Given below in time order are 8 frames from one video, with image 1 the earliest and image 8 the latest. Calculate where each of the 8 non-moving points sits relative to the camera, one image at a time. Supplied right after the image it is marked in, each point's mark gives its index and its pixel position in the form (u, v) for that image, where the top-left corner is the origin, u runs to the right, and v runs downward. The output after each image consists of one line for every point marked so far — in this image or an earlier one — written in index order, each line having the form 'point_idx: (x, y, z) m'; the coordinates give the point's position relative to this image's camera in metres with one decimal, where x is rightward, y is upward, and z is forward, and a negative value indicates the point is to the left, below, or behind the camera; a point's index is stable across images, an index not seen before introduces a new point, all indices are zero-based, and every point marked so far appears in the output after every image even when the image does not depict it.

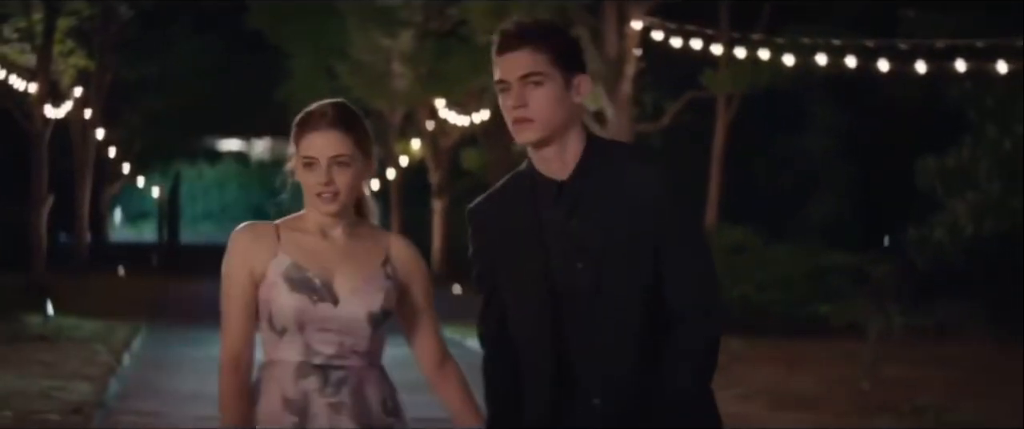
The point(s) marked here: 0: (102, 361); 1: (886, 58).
0: (-2.1, -0.8, +15.7) m
1: (+1.7, +0.7, +14.4) m
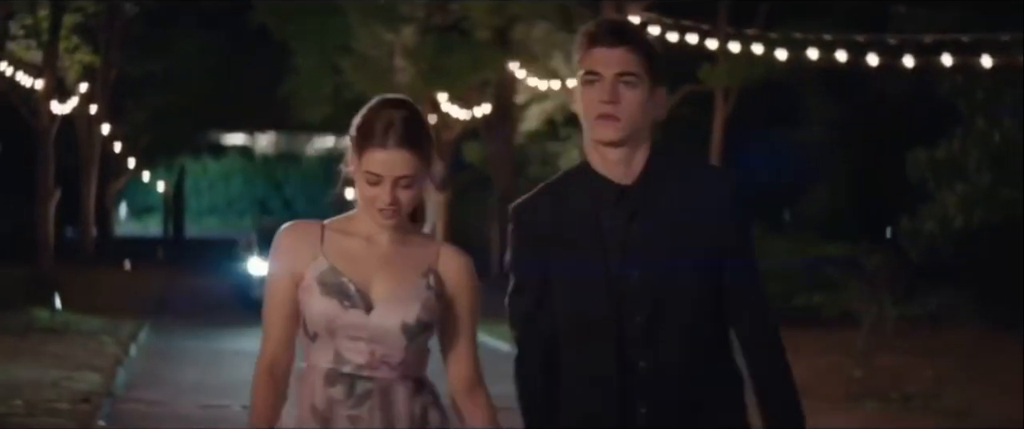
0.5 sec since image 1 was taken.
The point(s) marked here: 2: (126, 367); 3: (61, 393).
0: (-2.1, -0.7, +16.0) m
1: (+1.7, +0.8, +14.7) m
2: (-1.9, -0.7, +15.3) m
3: (-1.7, -0.7, +12.3) m
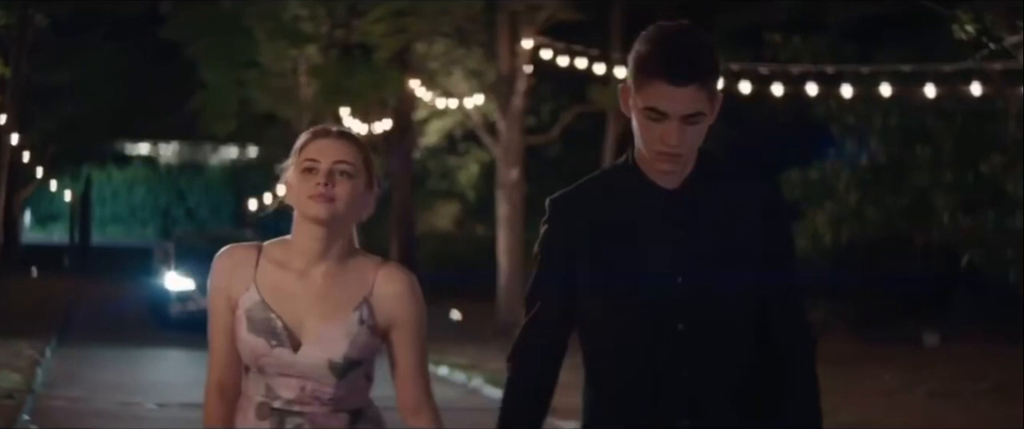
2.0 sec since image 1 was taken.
0: (-2.6, -0.8, +16.9) m
1: (+1.2, +0.7, +15.8) m
2: (-2.4, -0.8, +16.2) m
3: (-2.2, -0.8, +13.3) m
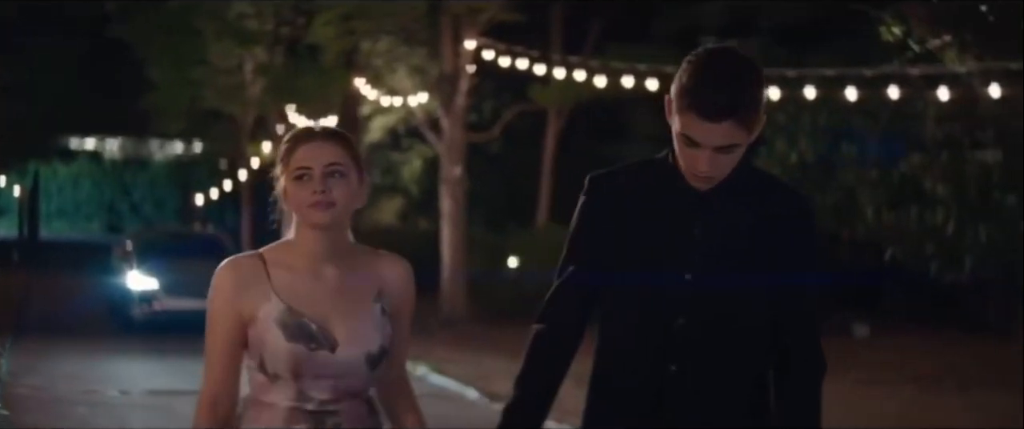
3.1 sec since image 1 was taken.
0: (-2.9, -0.8, +17.6) m
1: (+0.9, +0.7, +16.5) m
2: (-2.7, -0.8, +16.9) m
3: (-2.5, -0.7, +13.9) m
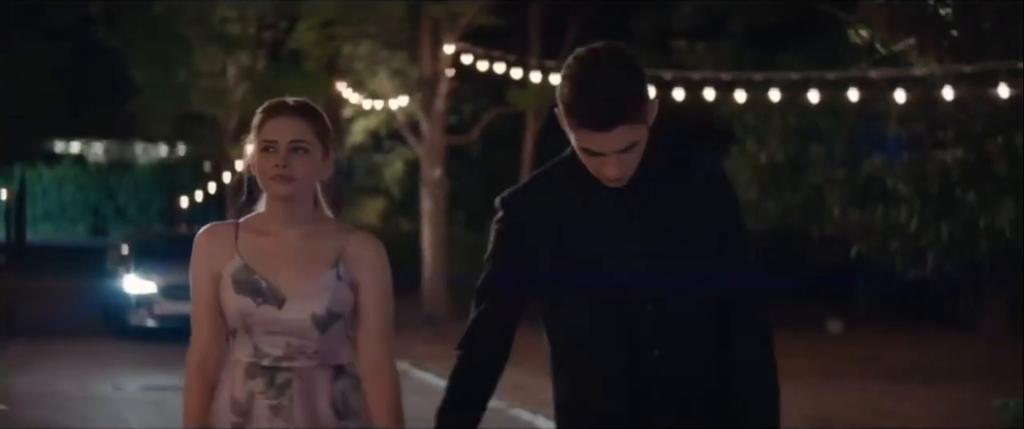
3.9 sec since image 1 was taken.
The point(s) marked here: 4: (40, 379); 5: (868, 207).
0: (-3.1, -0.8, +18.1) m
1: (+0.8, +0.7, +17.0) m
2: (-2.9, -0.8, +17.4) m
3: (-2.6, -0.8, +14.5) m
4: (-2.3, -0.8, +15.1) m
5: (+2.0, 0.0, +17.7) m
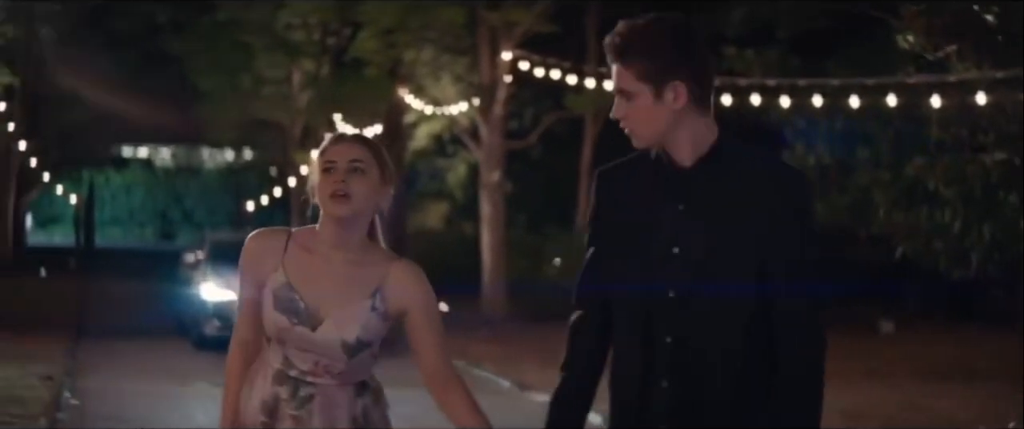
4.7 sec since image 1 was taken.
0: (-2.7, -0.8, +18.7) m
1: (+1.1, +0.7, +17.5) m
2: (-2.6, -0.8, +18.0) m
3: (-2.3, -0.8, +15.0) m
4: (-2.0, -0.8, +15.7) m
5: (+2.3, 0.0, +18.2) m
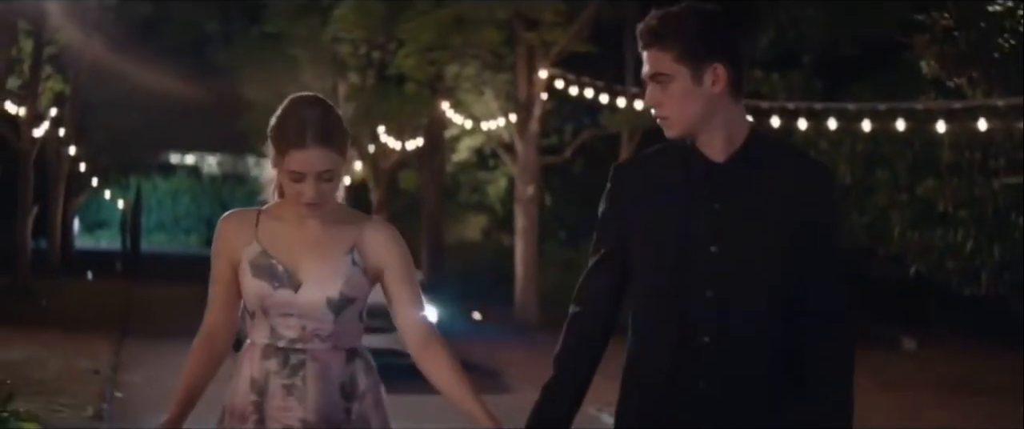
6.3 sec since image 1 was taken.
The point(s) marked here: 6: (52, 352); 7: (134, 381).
0: (-2.6, -0.8, +19.5) m
1: (+1.3, +0.6, +18.3) m
2: (-2.4, -0.8, +18.8) m
3: (-2.2, -0.8, +15.8) m
4: (-1.9, -0.8, +16.5) m
5: (+2.5, -0.1, +18.9) m
6: (-2.6, -0.7, +16.9) m
7: (-1.9, -0.8, +15.9) m
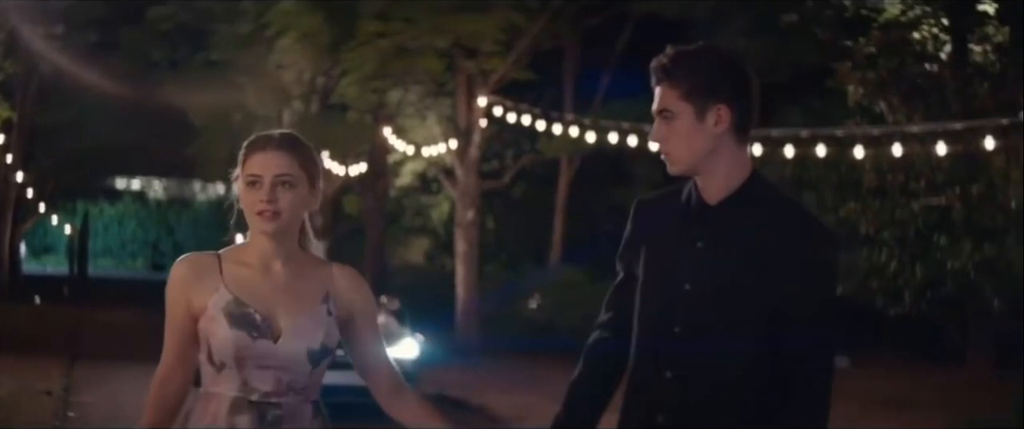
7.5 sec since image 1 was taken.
0: (-3.0, -1.0, +20.0) m
1: (+0.9, +0.5, +18.9) m
2: (-2.8, -1.0, +19.3) m
3: (-2.5, -0.9, +16.4) m
4: (-2.2, -1.0, +17.0) m
5: (+2.1, -0.2, +19.6) m
6: (-2.9, -0.8, +17.4) m
7: (-2.2, -1.0, +16.4) m
